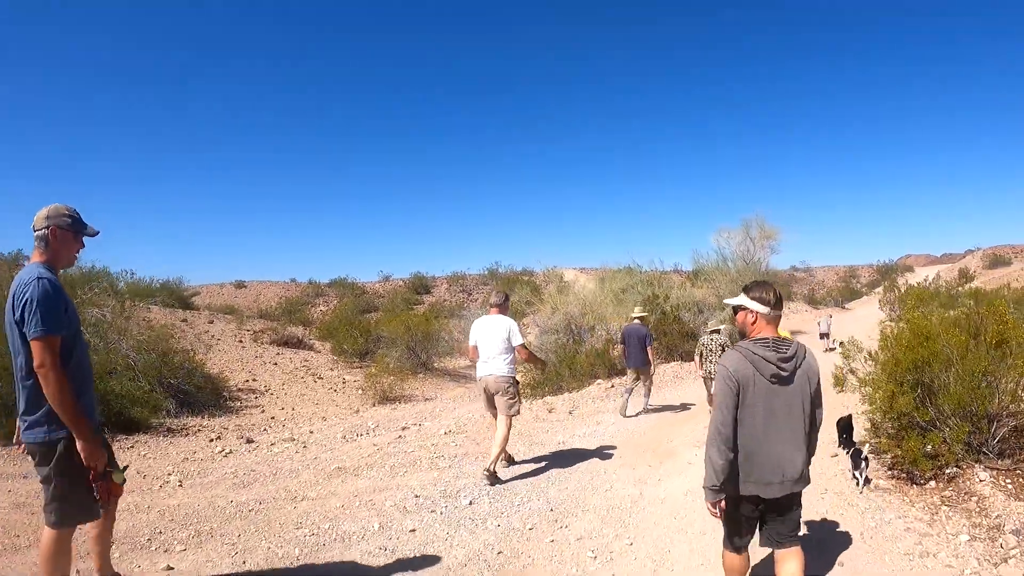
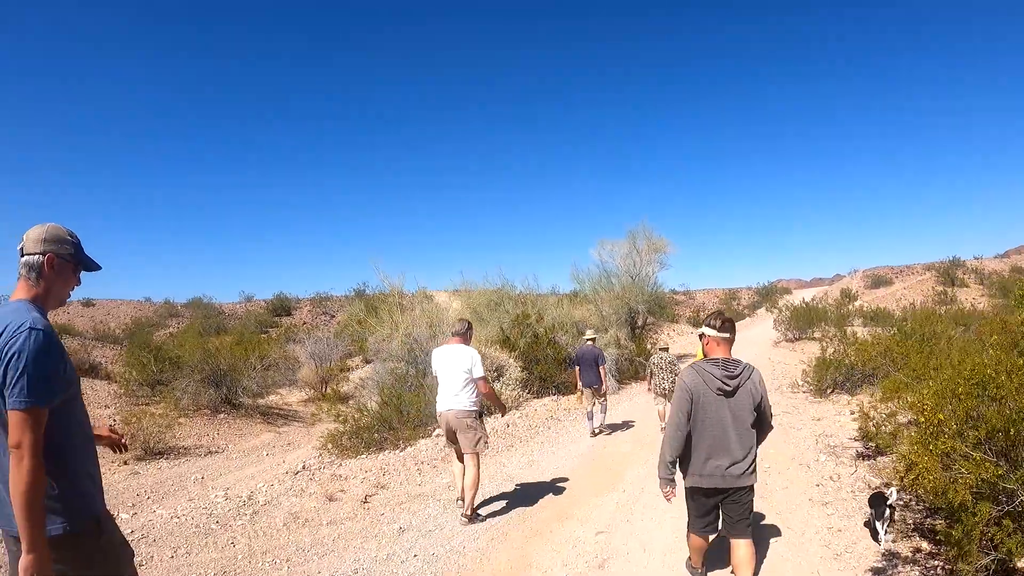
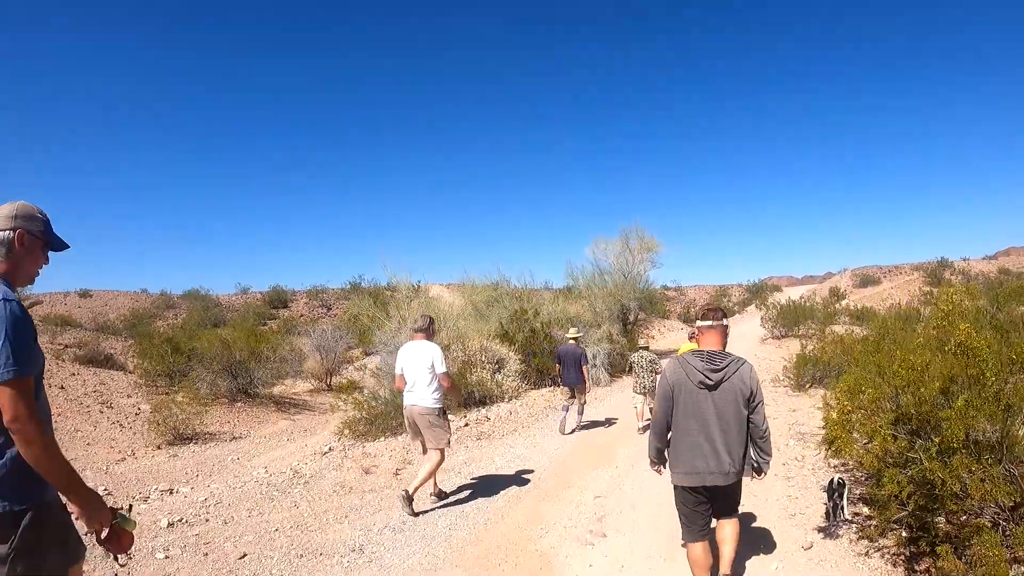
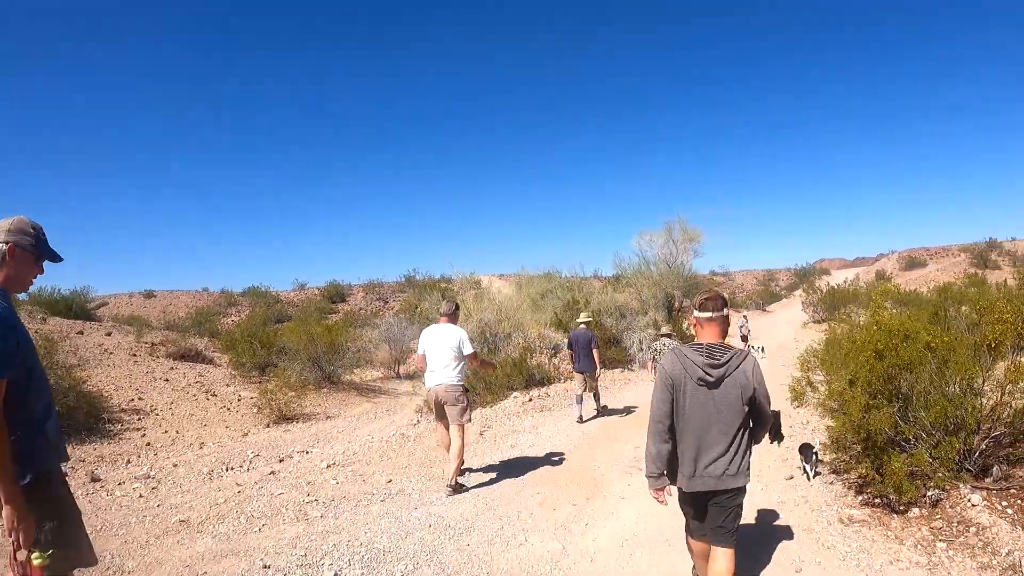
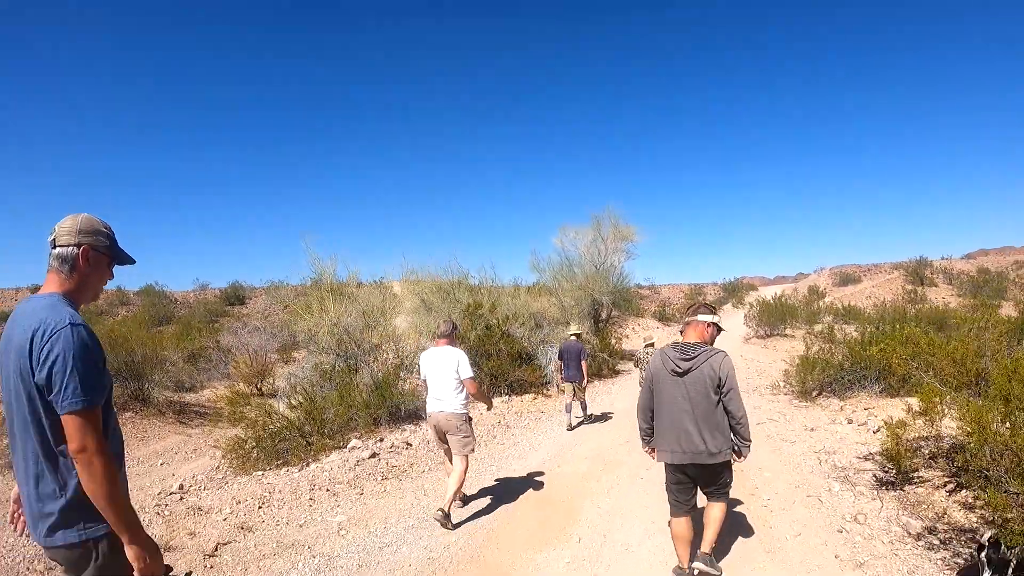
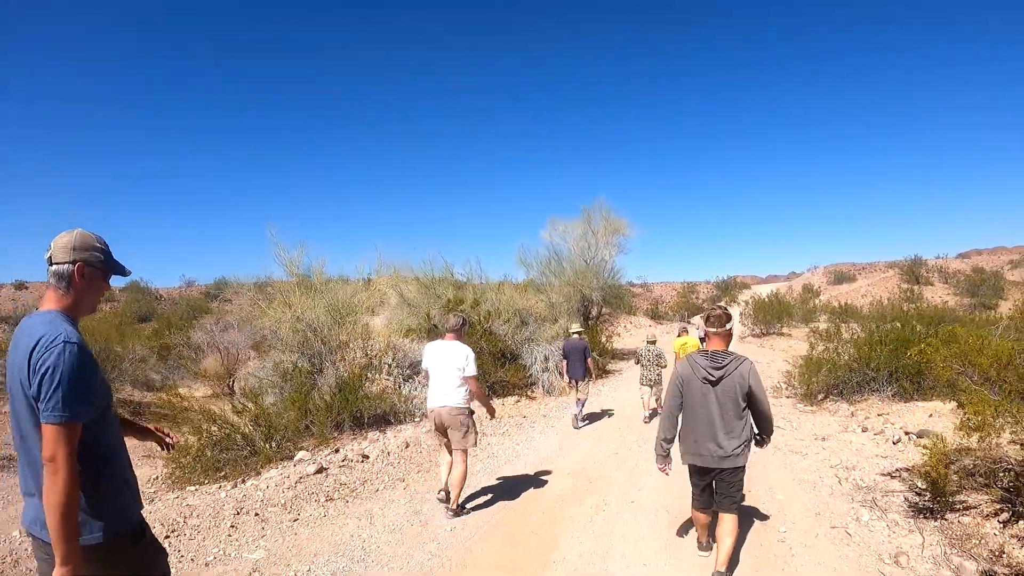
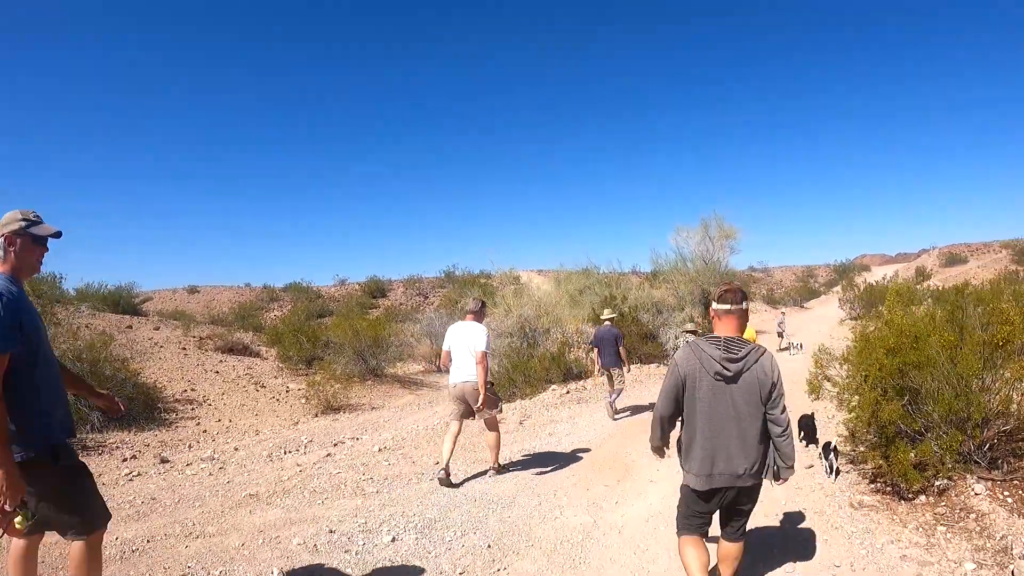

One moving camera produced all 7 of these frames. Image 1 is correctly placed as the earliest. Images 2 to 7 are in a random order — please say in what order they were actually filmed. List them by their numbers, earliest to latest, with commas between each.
7, 4, 3, 2, 5, 6
